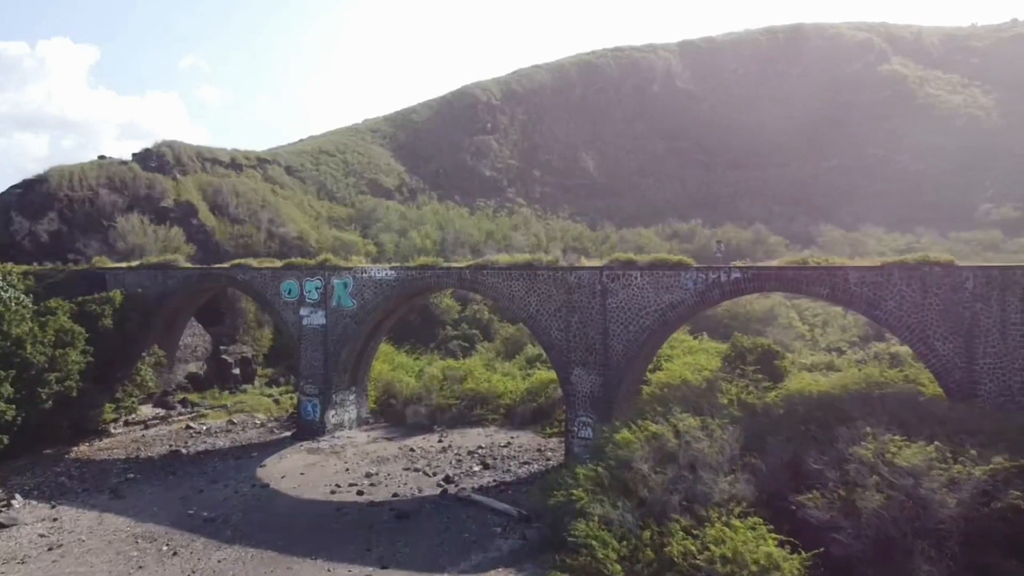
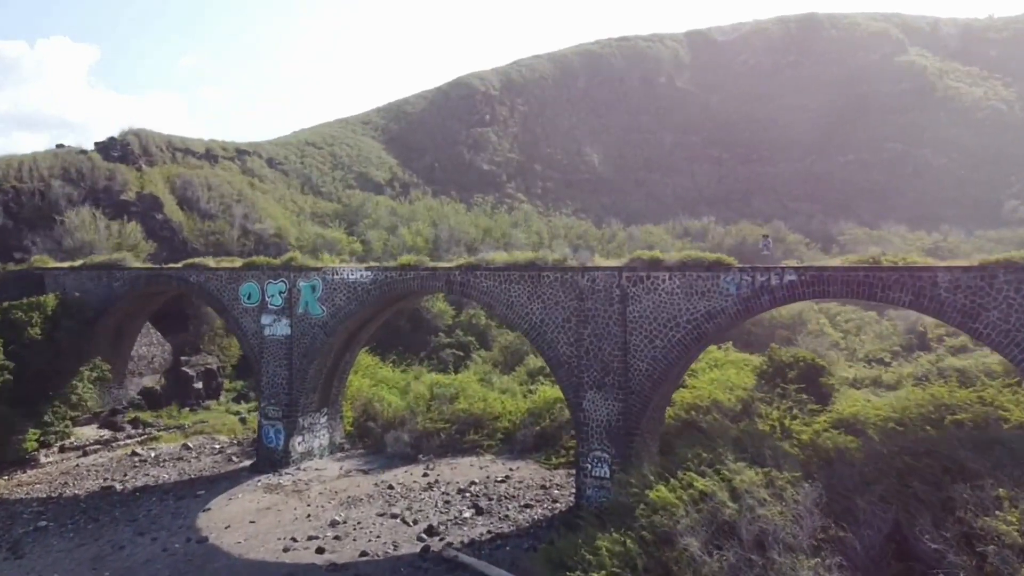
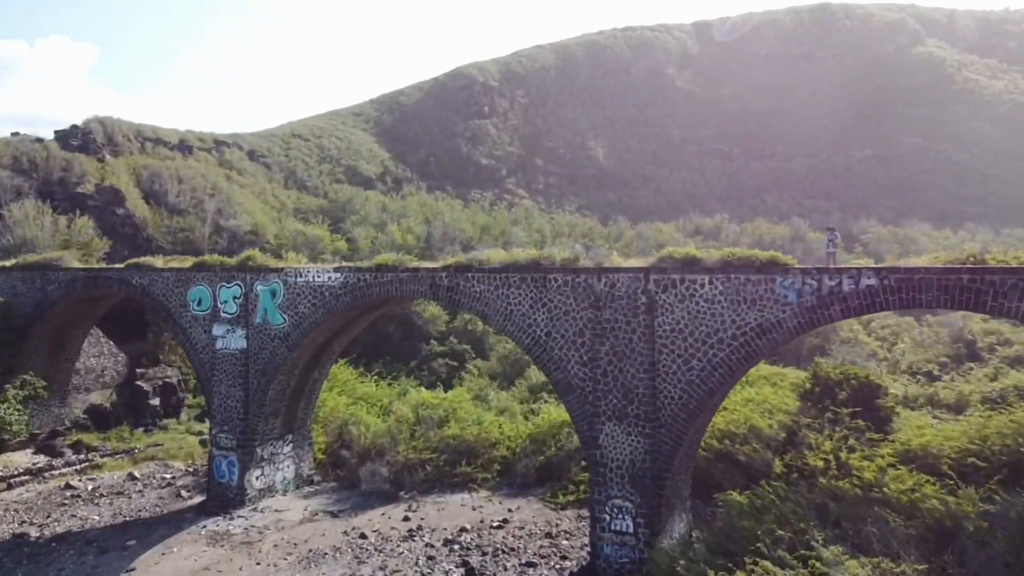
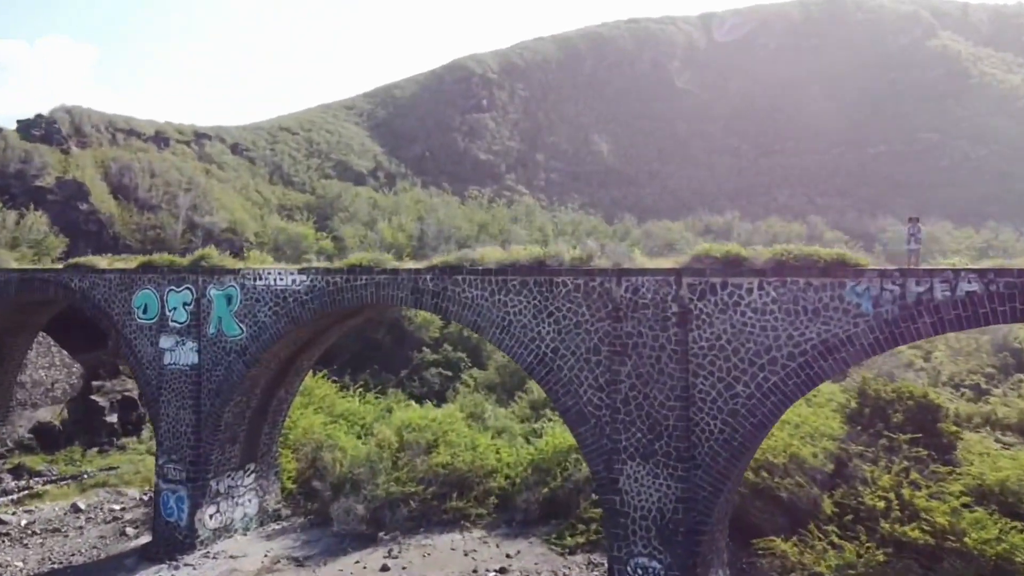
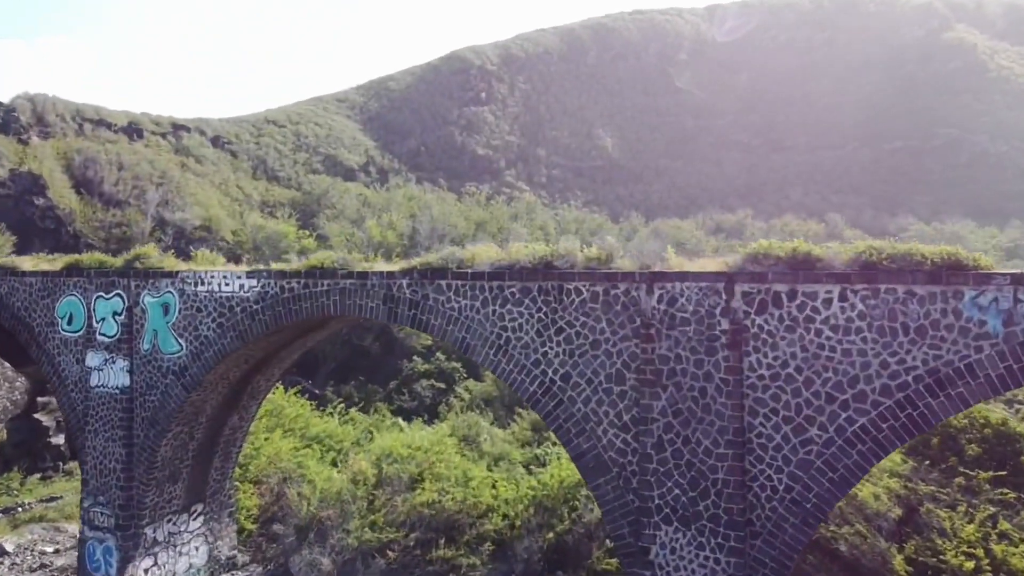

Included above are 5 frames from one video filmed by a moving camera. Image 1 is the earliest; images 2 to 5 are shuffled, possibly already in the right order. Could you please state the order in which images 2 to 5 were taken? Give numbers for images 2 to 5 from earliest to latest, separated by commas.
2, 3, 4, 5
